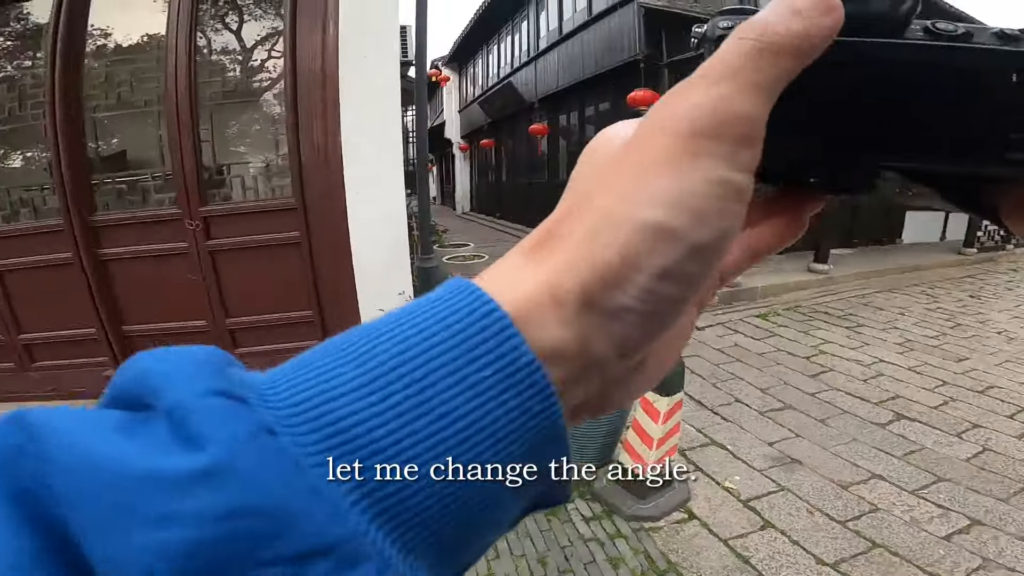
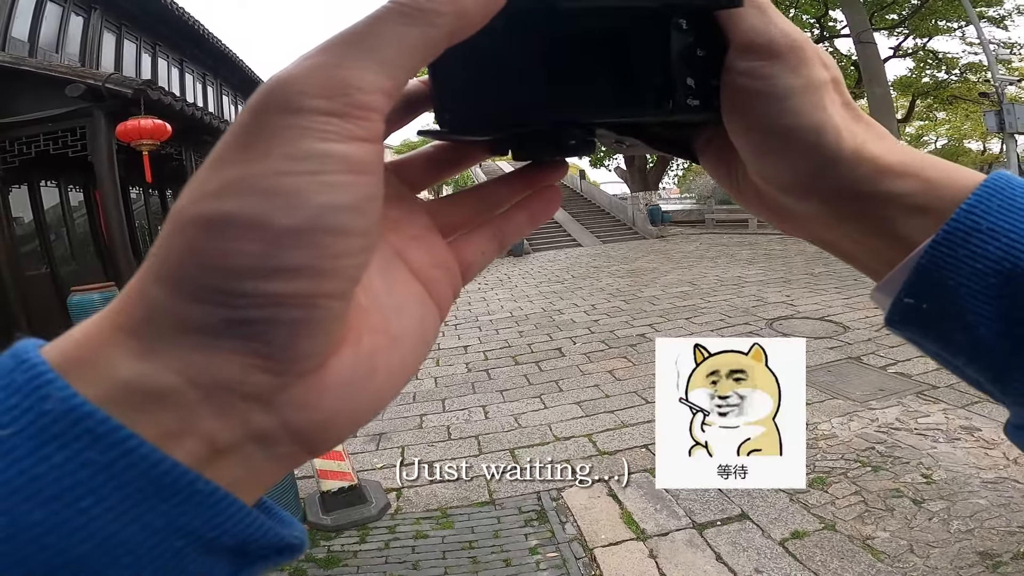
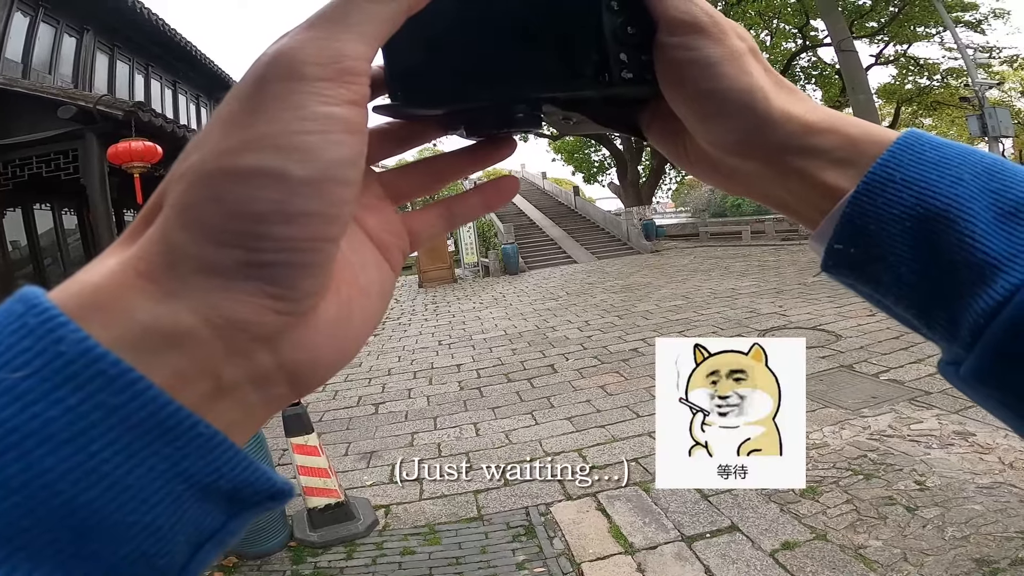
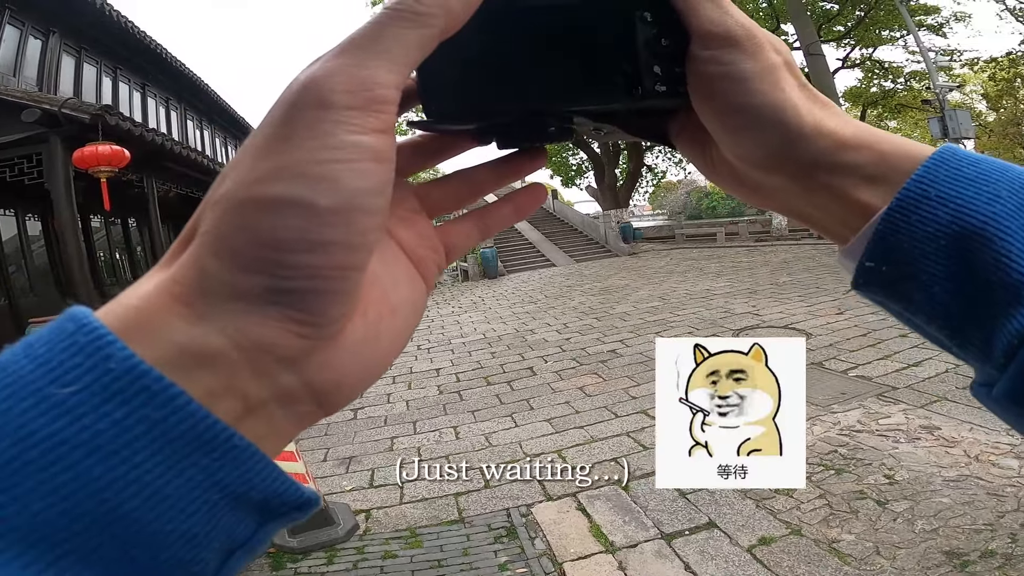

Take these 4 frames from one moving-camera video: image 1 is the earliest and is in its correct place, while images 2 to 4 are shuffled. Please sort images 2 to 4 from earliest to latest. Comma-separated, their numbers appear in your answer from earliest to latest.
3, 4, 2
